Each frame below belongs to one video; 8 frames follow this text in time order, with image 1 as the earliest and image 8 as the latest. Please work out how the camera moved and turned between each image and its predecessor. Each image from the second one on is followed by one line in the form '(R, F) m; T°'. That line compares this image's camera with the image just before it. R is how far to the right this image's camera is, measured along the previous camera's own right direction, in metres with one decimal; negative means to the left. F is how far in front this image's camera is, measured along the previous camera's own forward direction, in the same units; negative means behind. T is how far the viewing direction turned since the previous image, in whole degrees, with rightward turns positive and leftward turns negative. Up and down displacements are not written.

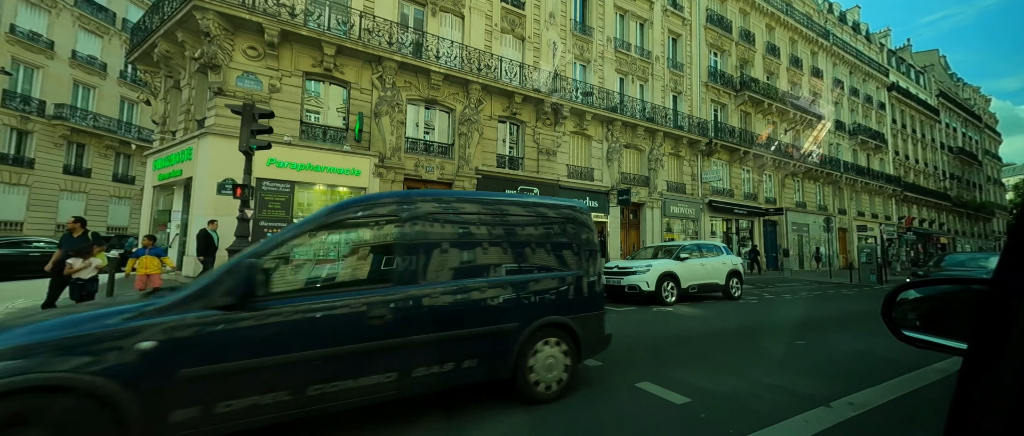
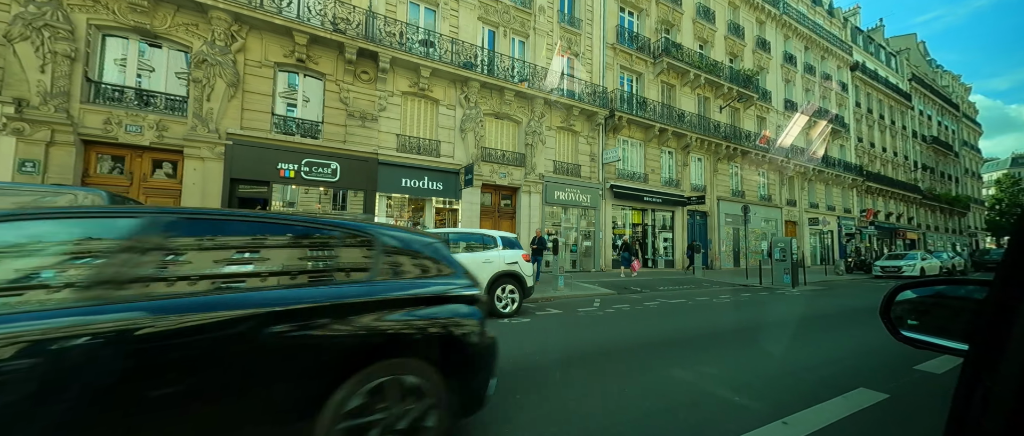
(+6.9, +3.9) m; +1°
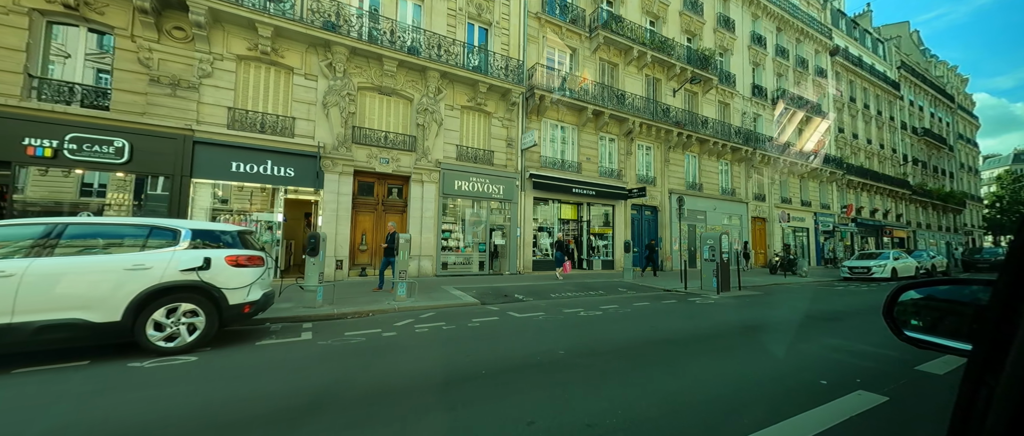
(+4.4, +2.6) m; 0°
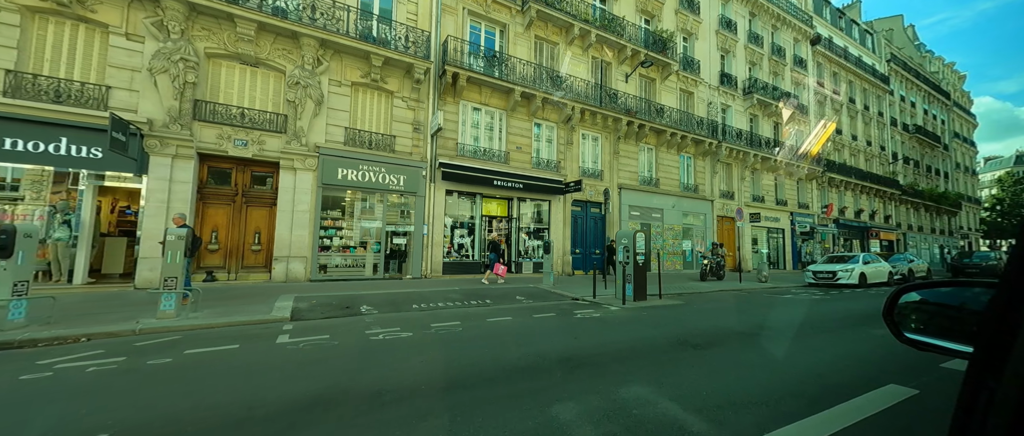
(+3.8, +2.2) m; 0°
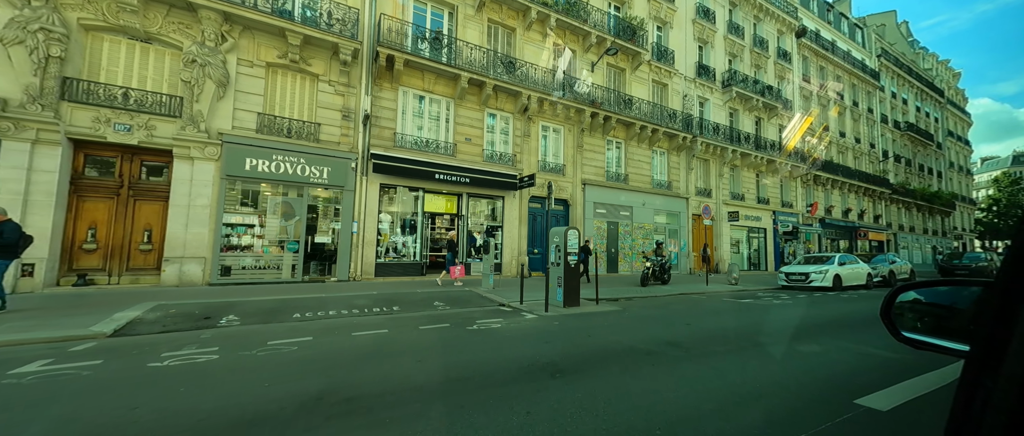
(+2.2, +1.3) m; 0°
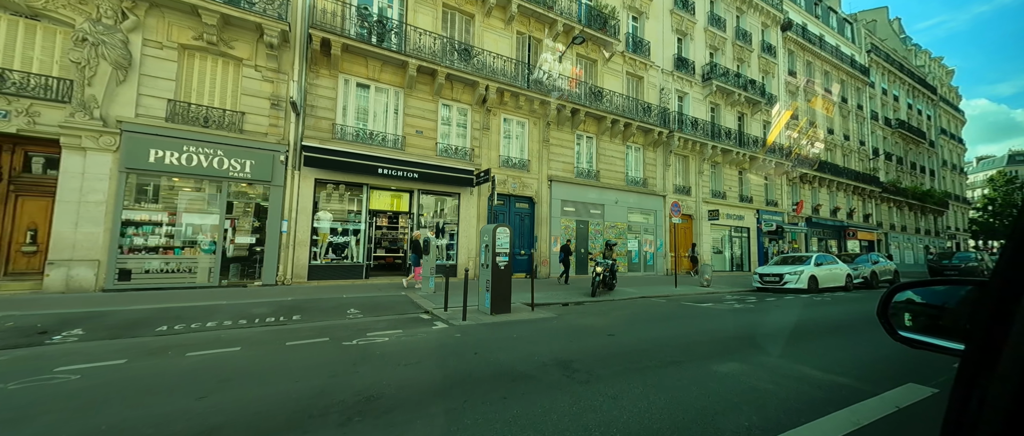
(+1.8, +1.1) m; 0°
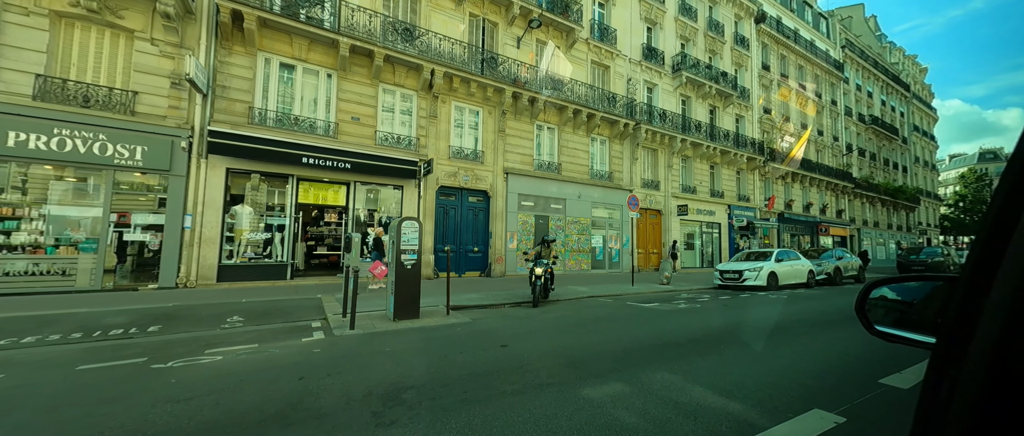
(+1.7, +1.1) m; +2°
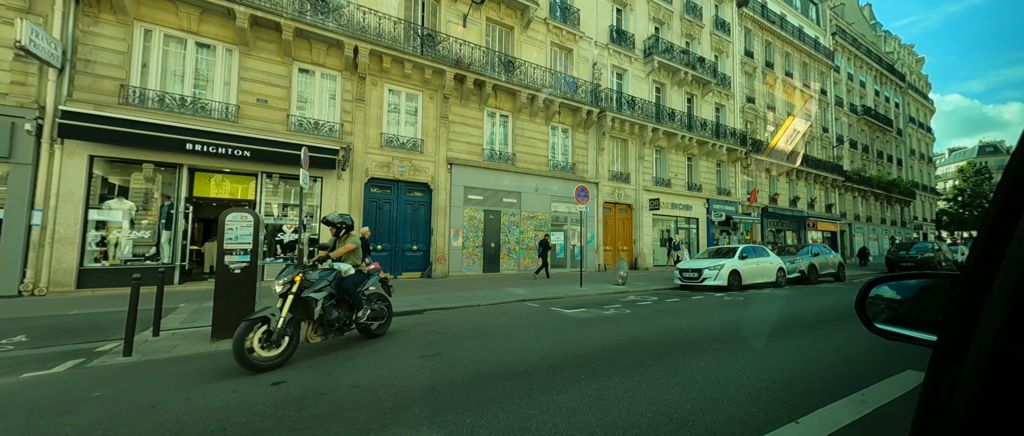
(+2.4, +1.6) m; 0°
